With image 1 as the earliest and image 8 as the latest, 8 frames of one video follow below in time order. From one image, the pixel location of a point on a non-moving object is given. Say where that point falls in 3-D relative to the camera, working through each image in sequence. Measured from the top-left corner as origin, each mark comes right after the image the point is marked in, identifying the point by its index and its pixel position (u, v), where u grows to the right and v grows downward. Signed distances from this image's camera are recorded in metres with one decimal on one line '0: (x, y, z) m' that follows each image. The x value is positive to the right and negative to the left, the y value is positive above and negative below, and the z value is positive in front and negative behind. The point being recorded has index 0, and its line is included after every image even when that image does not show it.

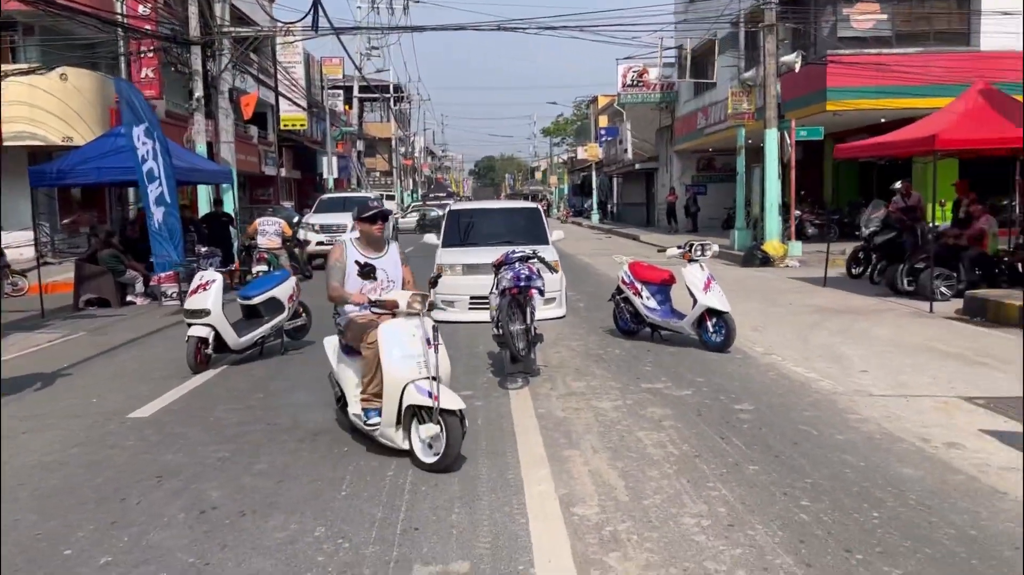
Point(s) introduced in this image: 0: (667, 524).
0: (+1.1, -2.1, -0.3) m
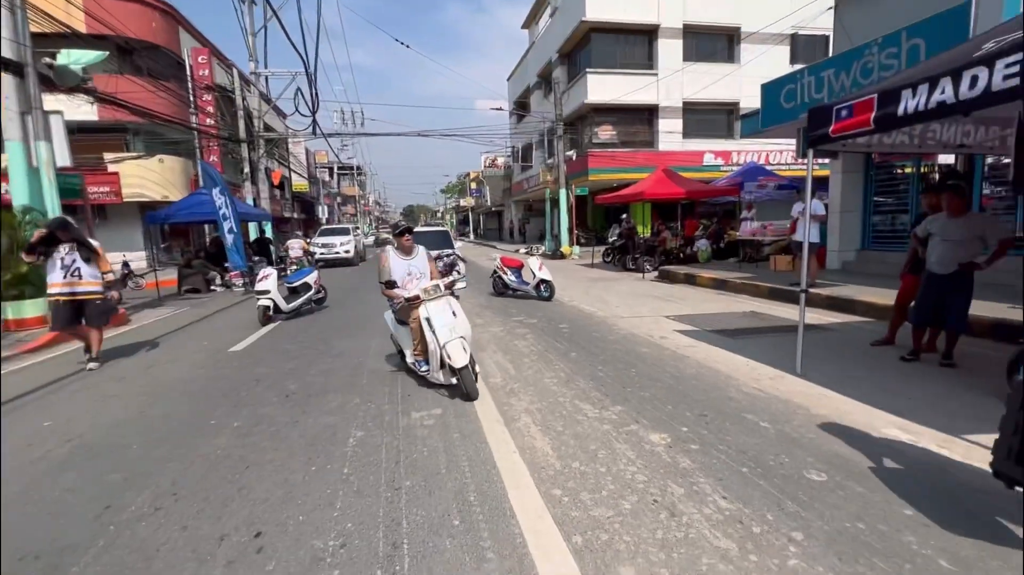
0: (+1.1, -1.0, +5.2) m
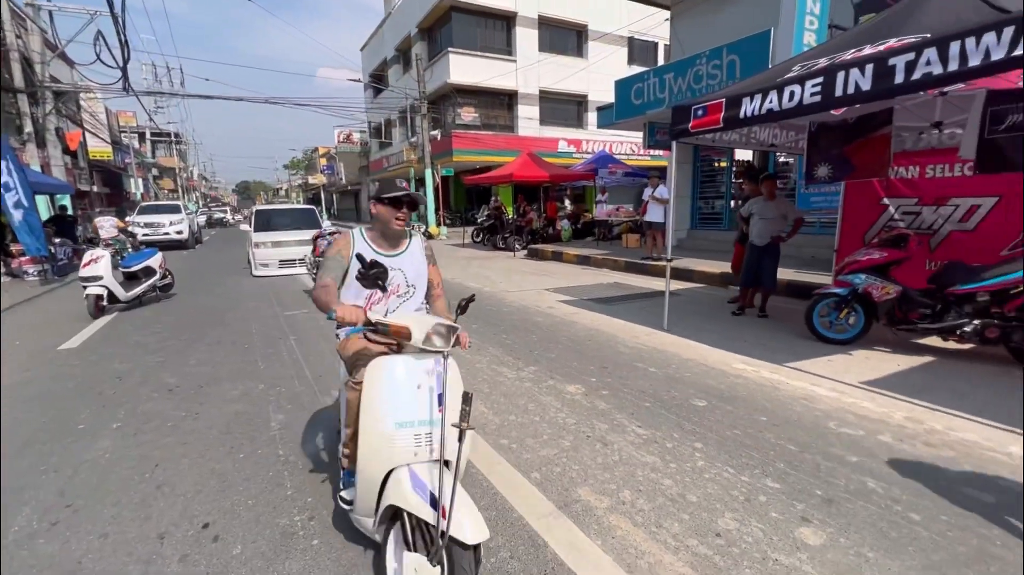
0: (+0.1, -0.7, +5.7) m
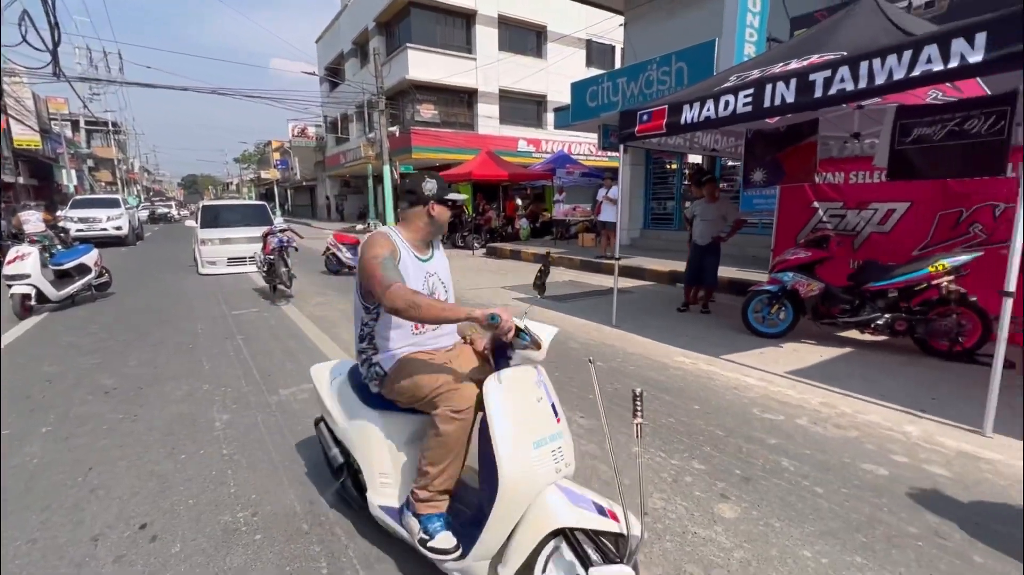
0: (-0.5, -0.6, +5.8) m
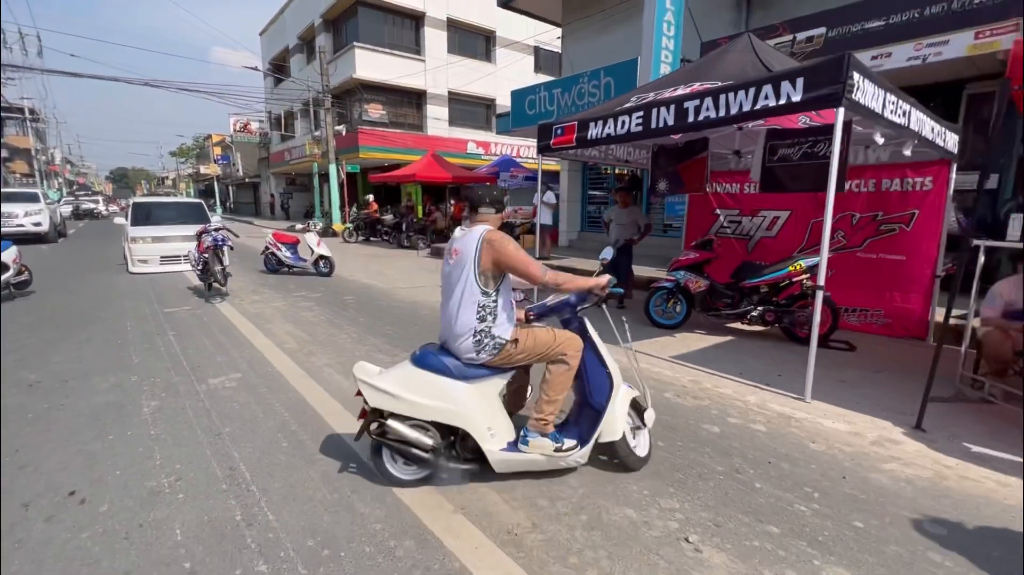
0: (-1.5, -0.6, +6.2) m
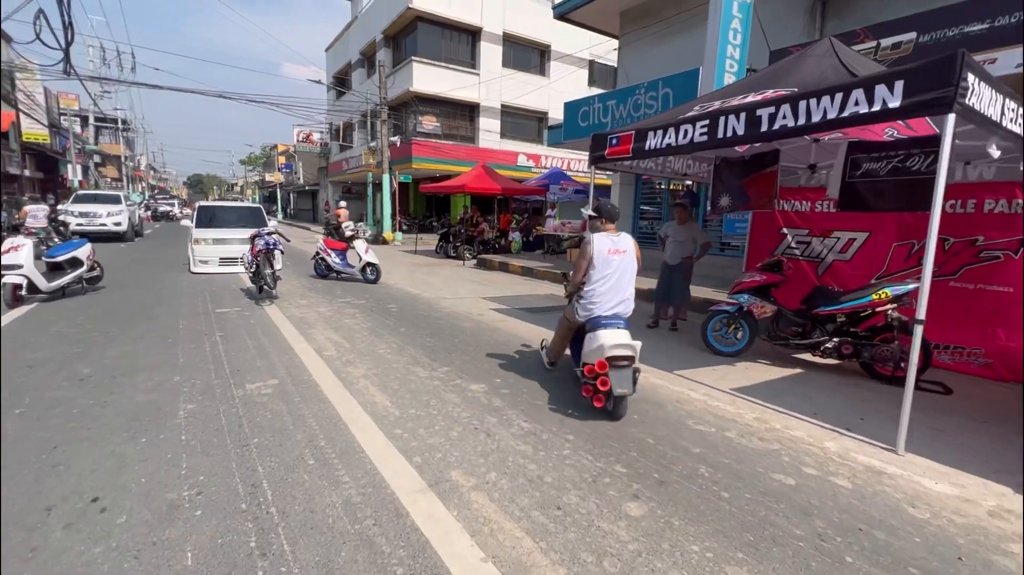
0: (-0.9, -0.7, +6.0) m
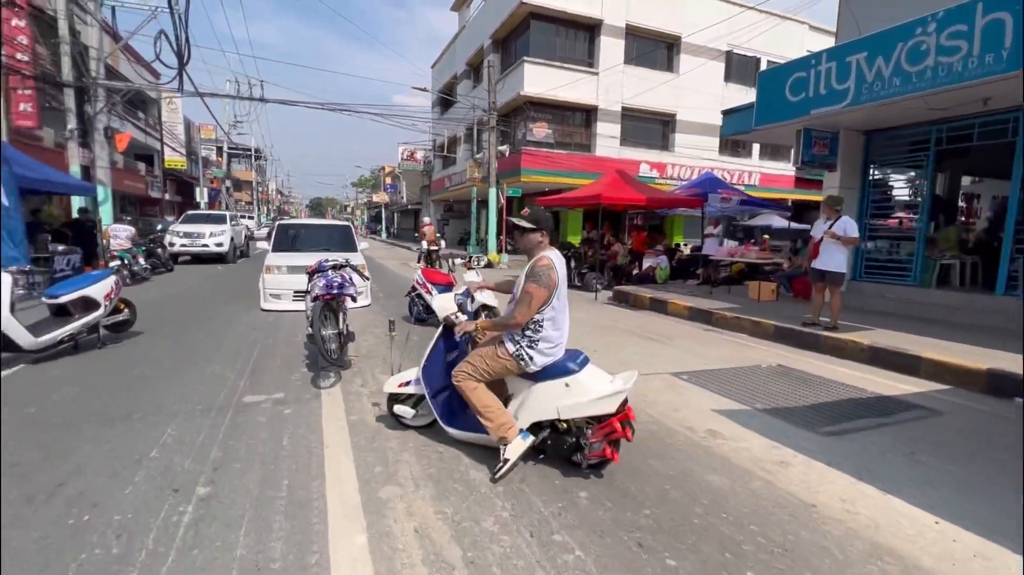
0: (+0.9, -1.4, +2.1) m
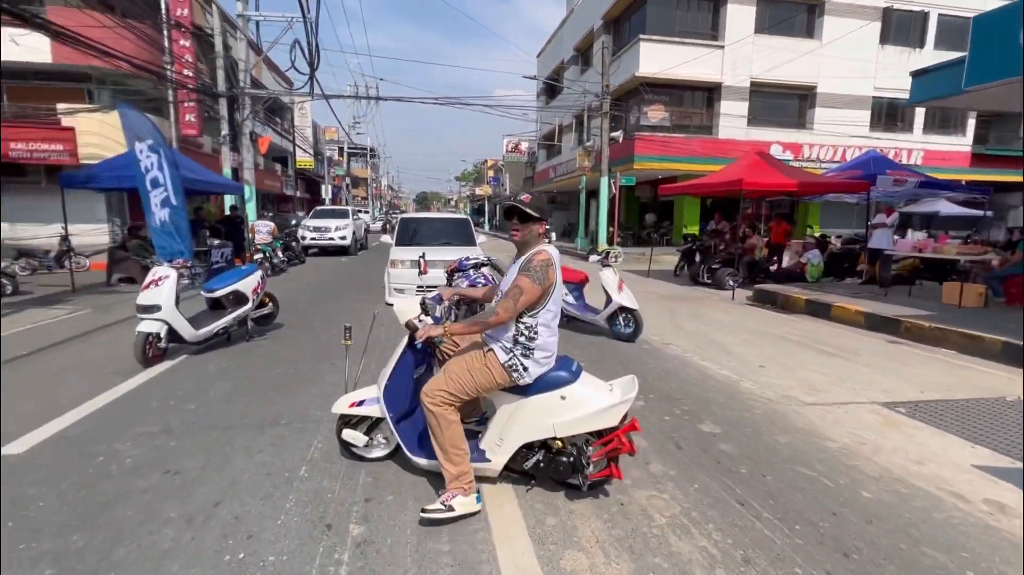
0: (+1.8, -1.5, +1.2) m
